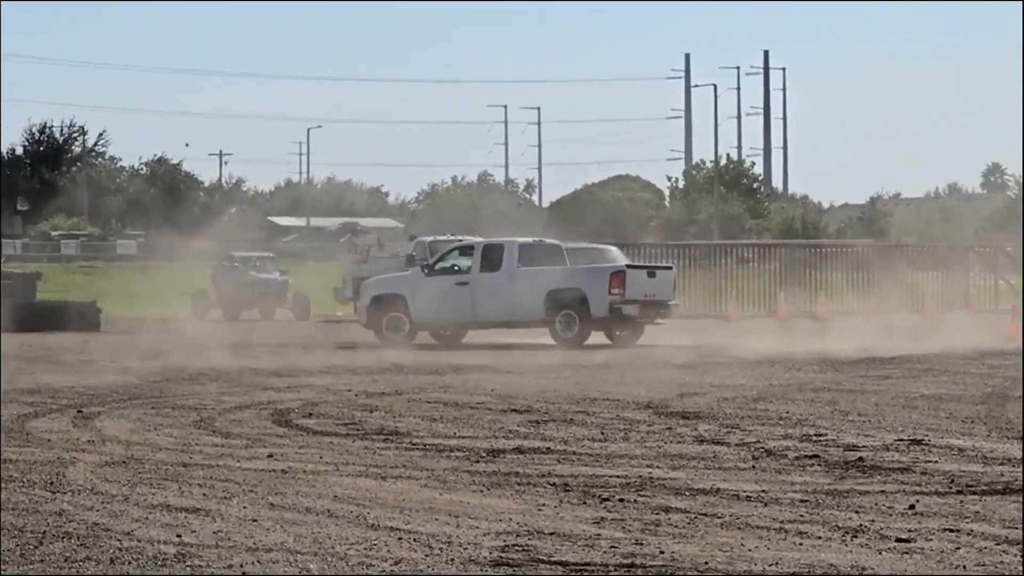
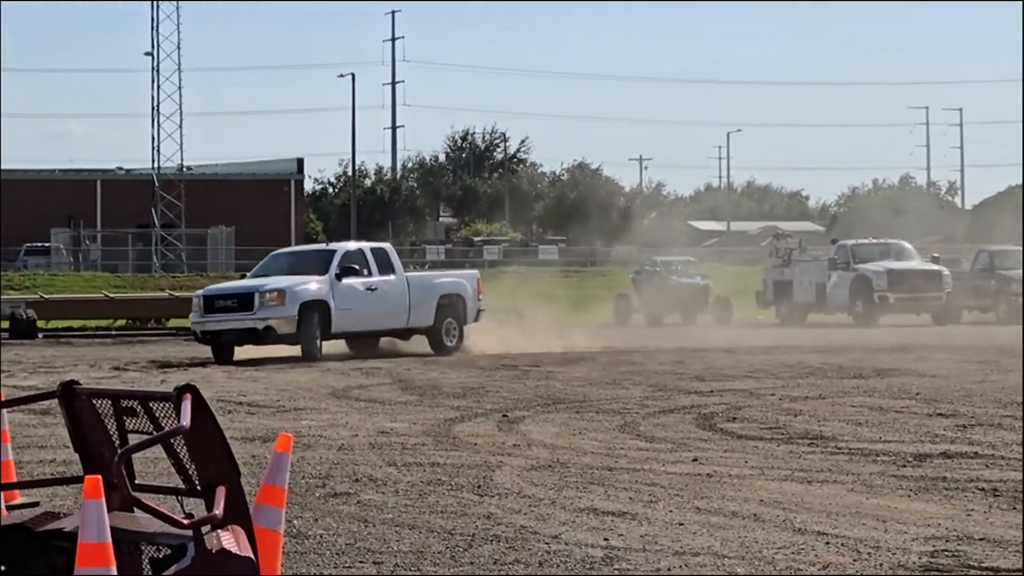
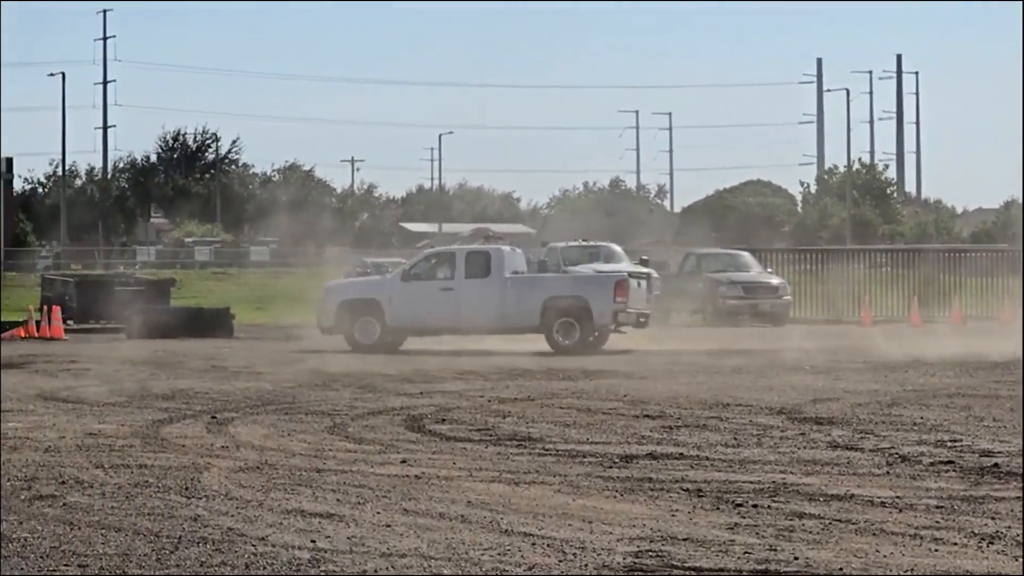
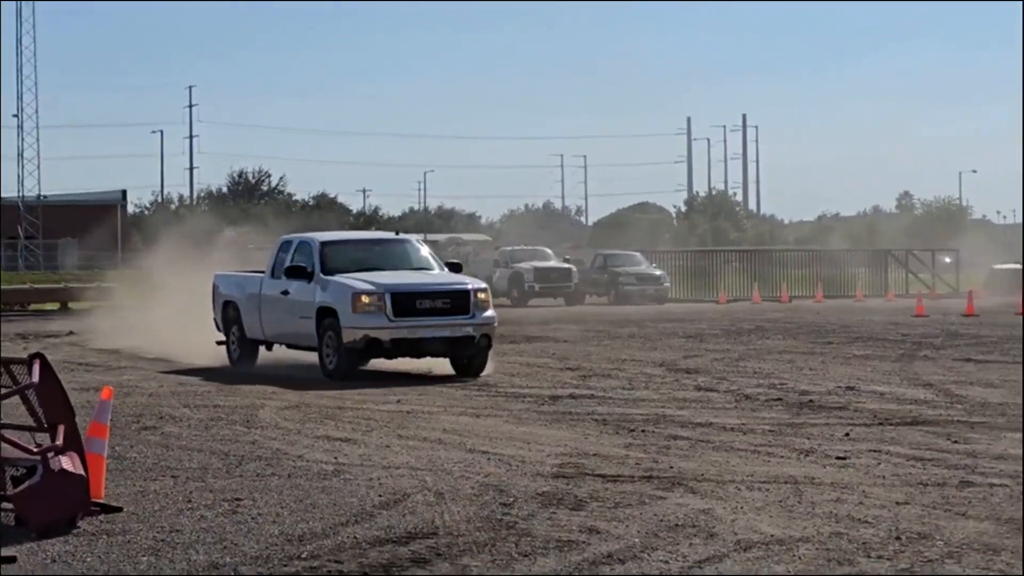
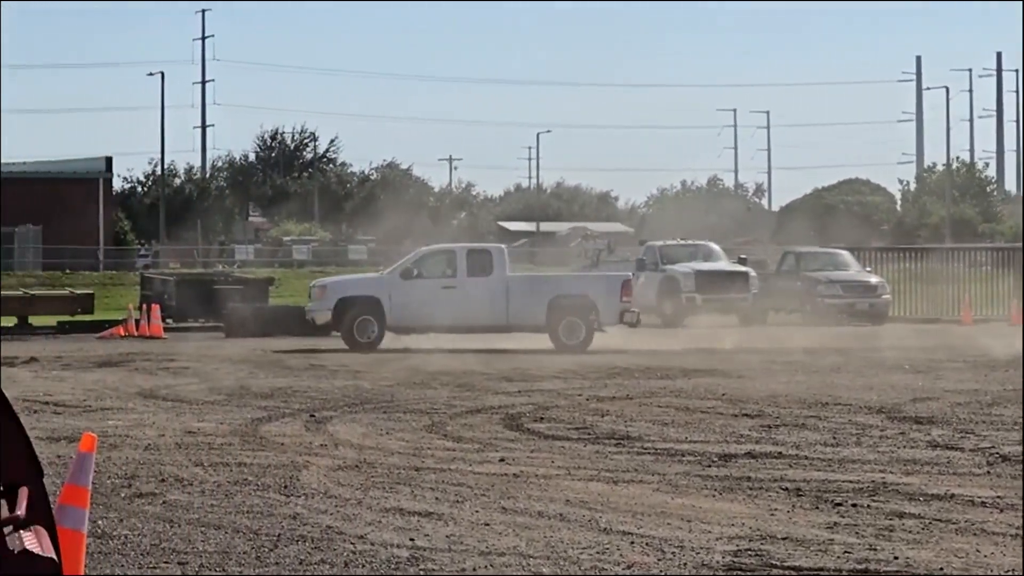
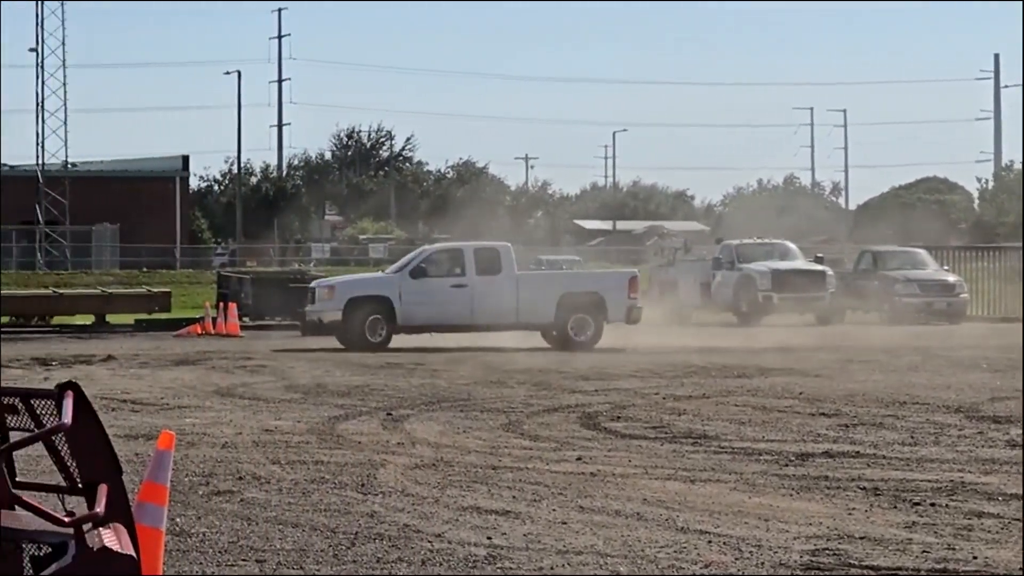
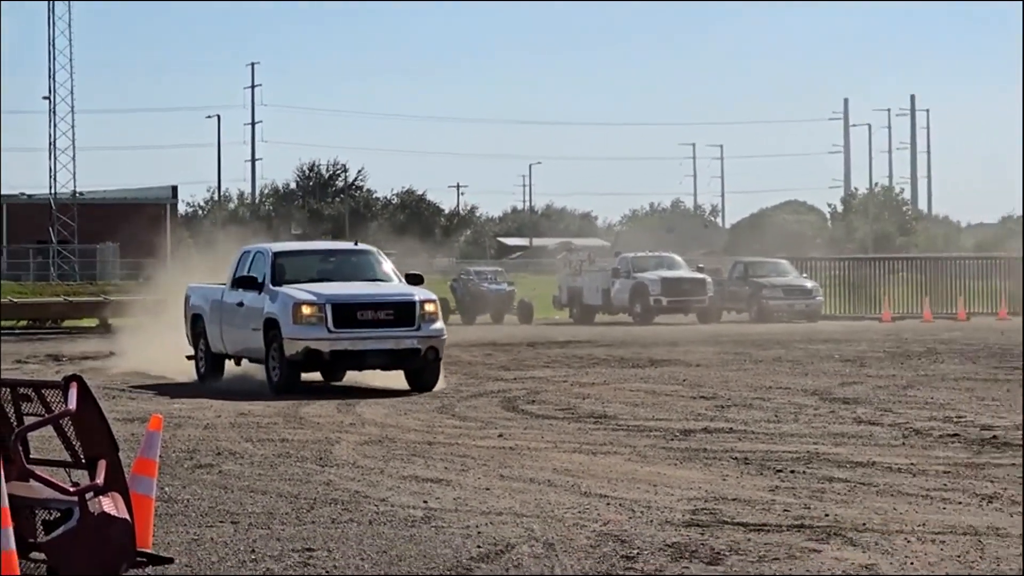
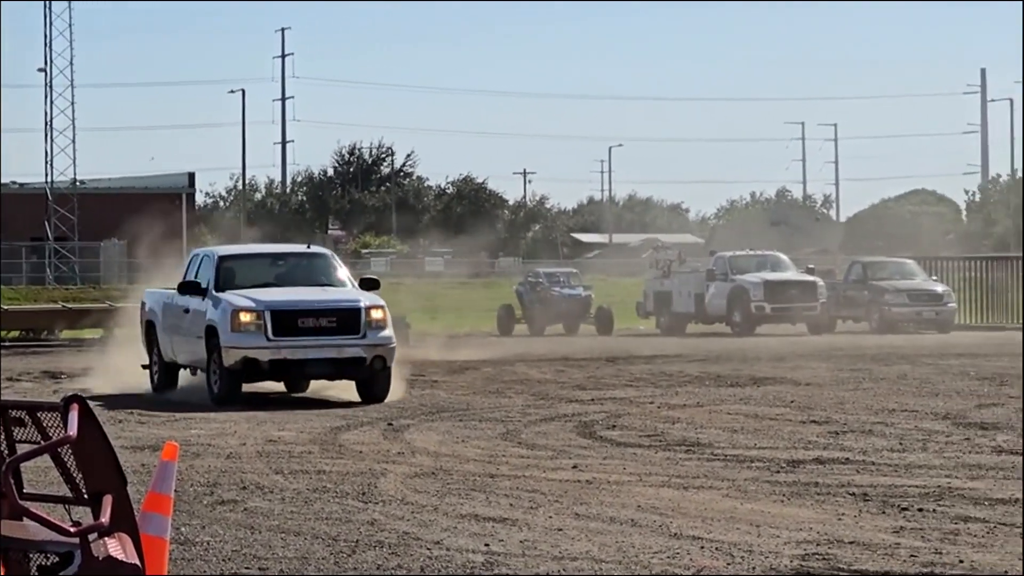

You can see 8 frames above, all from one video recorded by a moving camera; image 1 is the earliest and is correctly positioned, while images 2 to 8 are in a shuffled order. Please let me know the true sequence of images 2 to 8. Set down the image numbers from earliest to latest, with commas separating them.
3, 5, 6, 2, 8, 7, 4
